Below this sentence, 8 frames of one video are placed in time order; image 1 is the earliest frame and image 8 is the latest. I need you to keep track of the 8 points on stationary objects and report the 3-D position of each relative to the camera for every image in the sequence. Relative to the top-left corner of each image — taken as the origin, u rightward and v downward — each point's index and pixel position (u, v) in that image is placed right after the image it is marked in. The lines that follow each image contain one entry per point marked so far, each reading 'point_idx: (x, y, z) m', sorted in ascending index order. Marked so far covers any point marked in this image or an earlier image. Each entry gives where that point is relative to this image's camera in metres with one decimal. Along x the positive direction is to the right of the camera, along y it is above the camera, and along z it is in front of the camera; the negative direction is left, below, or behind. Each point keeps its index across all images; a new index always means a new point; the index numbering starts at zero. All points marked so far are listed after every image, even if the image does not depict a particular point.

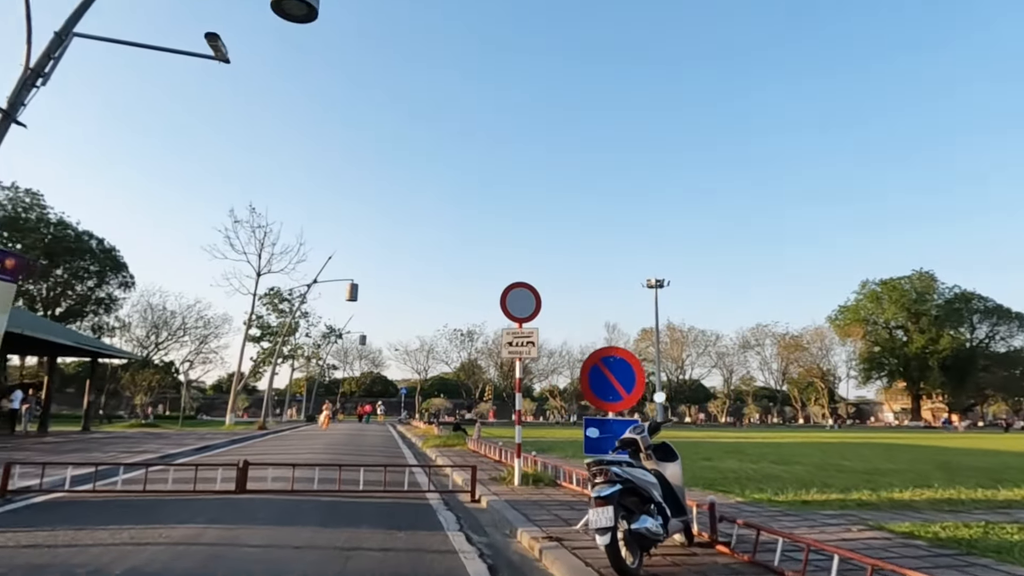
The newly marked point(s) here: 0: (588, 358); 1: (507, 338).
0: (+0.9, -0.8, +7.6) m
1: (-0.1, -0.9, +11.7) m
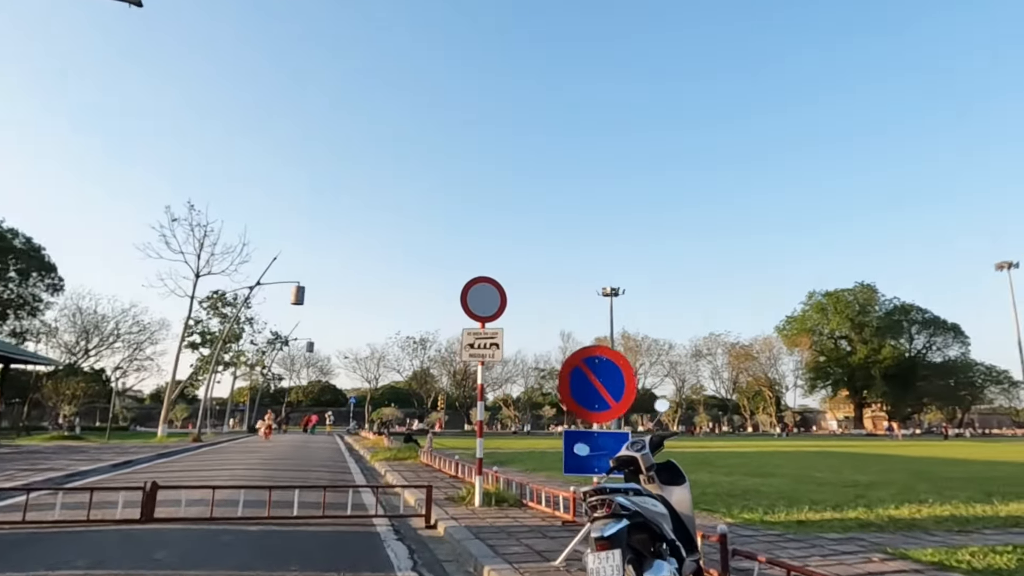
0: (+0.6, -0.7, +6.4) m
1: (-0.7, -0.8, +10.4) m
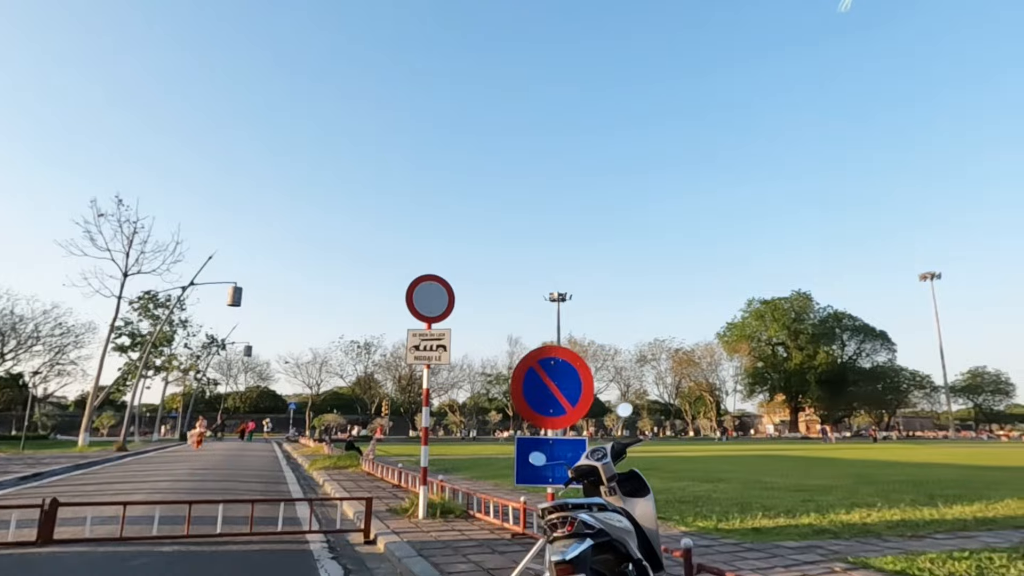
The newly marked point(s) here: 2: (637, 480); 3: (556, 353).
0: (+0.1, -0.7, +5.9) m
1: (-1.5, -0.8, +9.8) m
2: (+0.9, -1.4, +4.6) m
3: (+0.4, -0.6, +5.9) m
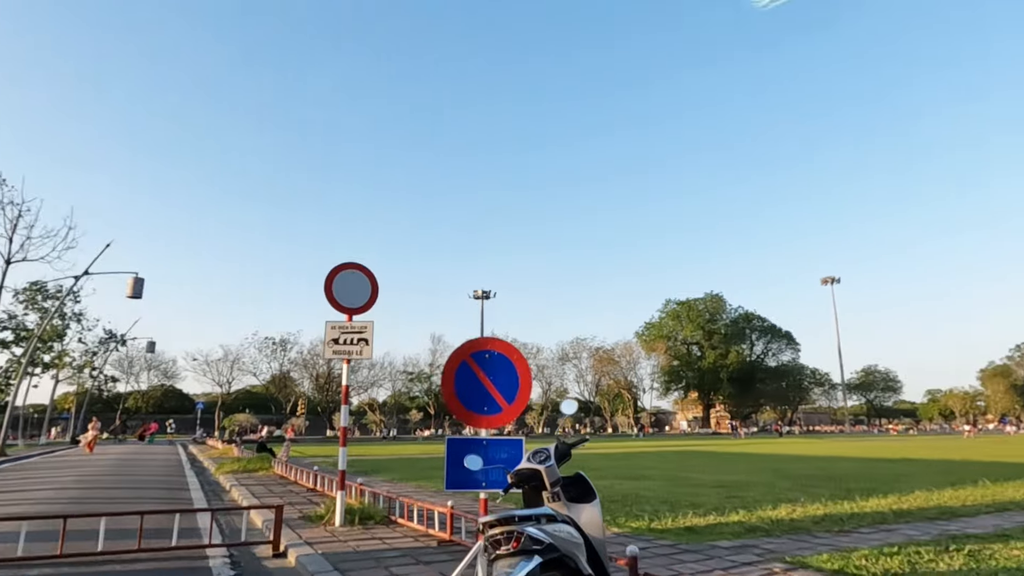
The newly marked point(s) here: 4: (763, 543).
0: (-0.5, -0.5, +5.4) m
1: (-2.5, -0.6, +9.0) m
2: (+0.5, -1.3, +4.2) m
3: (-0.2, -0.5, +5.5) m
4: (+2.8, -2.8, +7.2) m
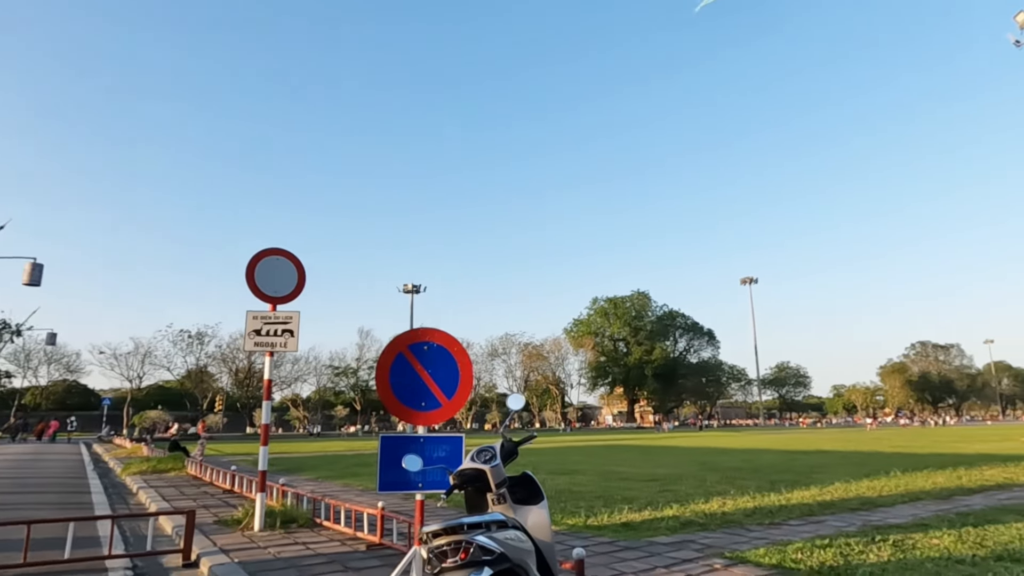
0: (-0.9, -0.4, +5.0) m
1: (-3.4, -0.5, +8.4) m
2: (+0.1, -1.2, +3.9) m
3: (-0.6, -0.4, +5.1) m
4: (+2.1, -2.7, +7.1) m
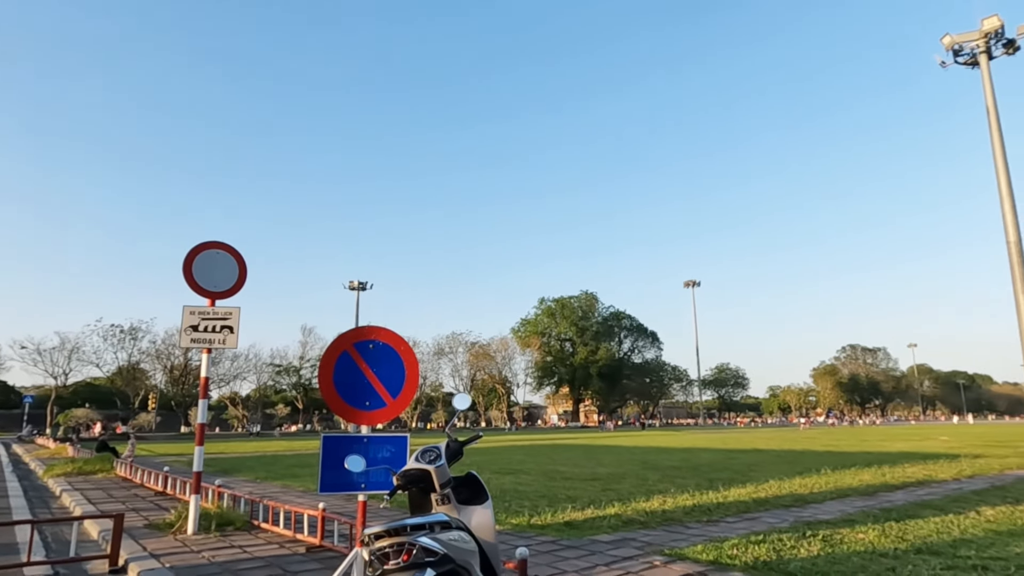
0: (-1.3, -0.4, +4.9) m
1: (-4.0, -0.4, +8.1) m
2: (-0.2, -1.2, +3.9) m
3: (-1.0, -0.4, +5.0) m
4: (+1.4, -2.8, +7.3) m
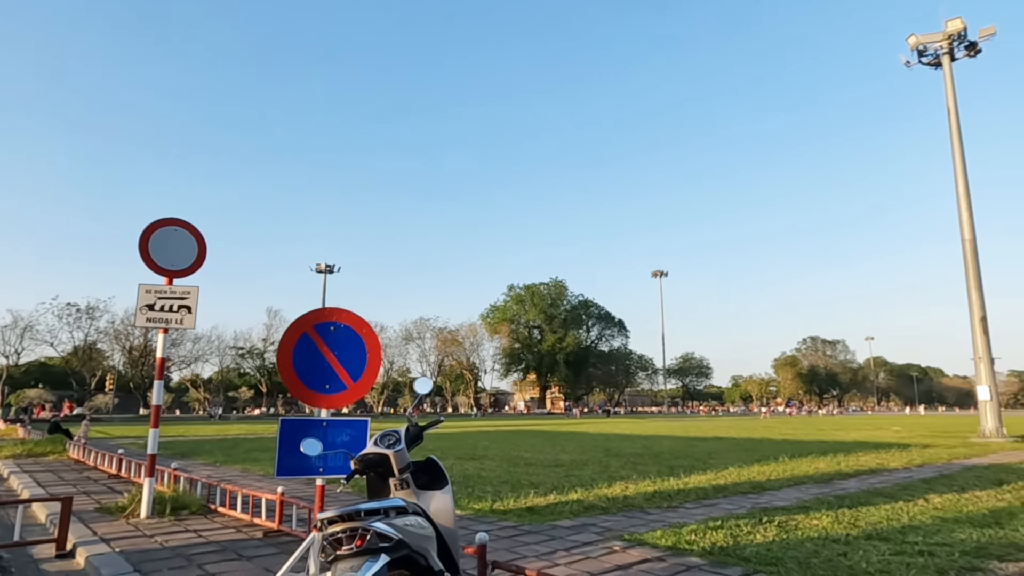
0: (-1.6, -0.3, +4.8) m
1: (-4.4, -0.1, +7.9) m
2: (-0.5, -1.1, +3.9) m
3: (-1.3, -0.2, +4.9) m
4: (+1.0, -2.6, +7.3) m
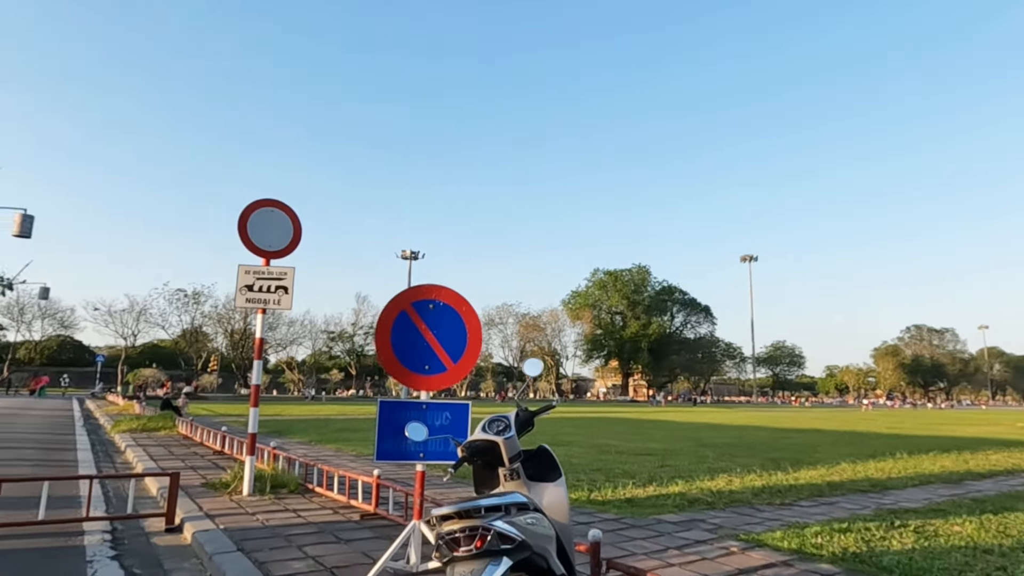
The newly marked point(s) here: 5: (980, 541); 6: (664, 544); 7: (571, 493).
0: (-0.8, -0.1, +4.5) m
1: (-3.3, +0.1, +7.9) m
2: (+0.2, -0.9, +3.5) m
3: (-0.5, -0.1, +4.6) m
4: (+2.1, -2.4, +6.8) m
5: (+4.5, -2.4, +6.2) m
6: (+1.3, -2.2, +5.7) m
7: (+0.7, -2.6, +8.1) m
